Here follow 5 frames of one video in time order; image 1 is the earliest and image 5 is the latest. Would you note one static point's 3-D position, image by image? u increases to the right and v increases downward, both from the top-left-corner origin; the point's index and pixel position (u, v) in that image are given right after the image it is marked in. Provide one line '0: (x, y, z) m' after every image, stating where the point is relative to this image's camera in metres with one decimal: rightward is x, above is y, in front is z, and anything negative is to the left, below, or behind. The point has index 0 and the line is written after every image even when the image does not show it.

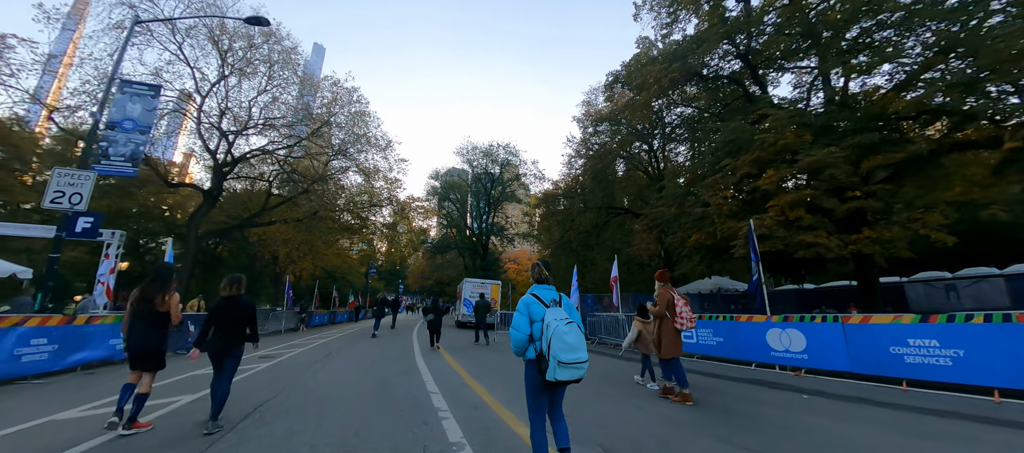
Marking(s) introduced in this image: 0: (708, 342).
0: (+5.3, -3.1, +9.7) m
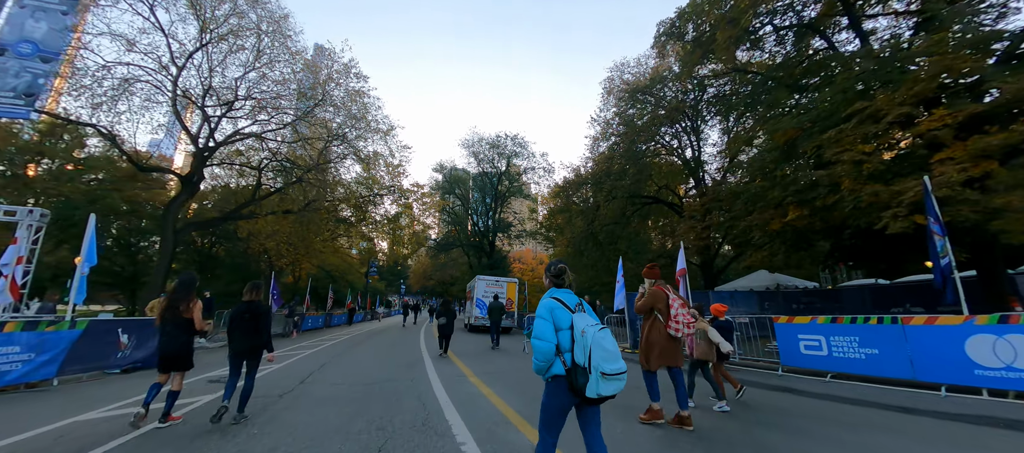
0: (+6.4, -2.5, +7.0) m
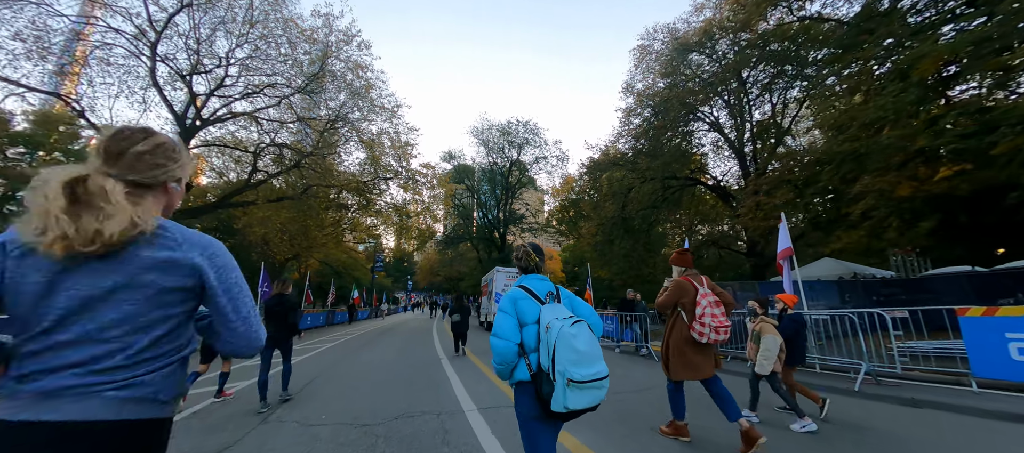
0: (+7.4, -1.8, +4.5) m
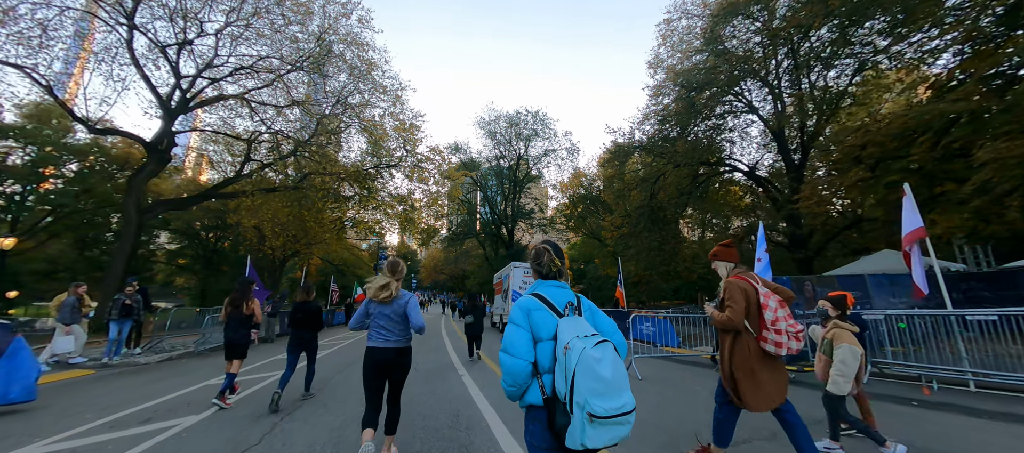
0: (+8.1, -1.4, +2.7) m
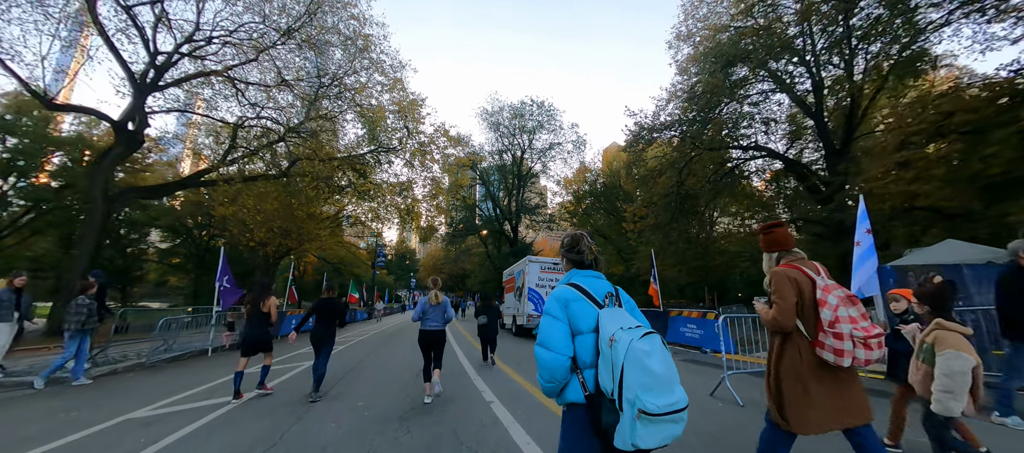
0: (+8.7, -1.0, +1.1) m
